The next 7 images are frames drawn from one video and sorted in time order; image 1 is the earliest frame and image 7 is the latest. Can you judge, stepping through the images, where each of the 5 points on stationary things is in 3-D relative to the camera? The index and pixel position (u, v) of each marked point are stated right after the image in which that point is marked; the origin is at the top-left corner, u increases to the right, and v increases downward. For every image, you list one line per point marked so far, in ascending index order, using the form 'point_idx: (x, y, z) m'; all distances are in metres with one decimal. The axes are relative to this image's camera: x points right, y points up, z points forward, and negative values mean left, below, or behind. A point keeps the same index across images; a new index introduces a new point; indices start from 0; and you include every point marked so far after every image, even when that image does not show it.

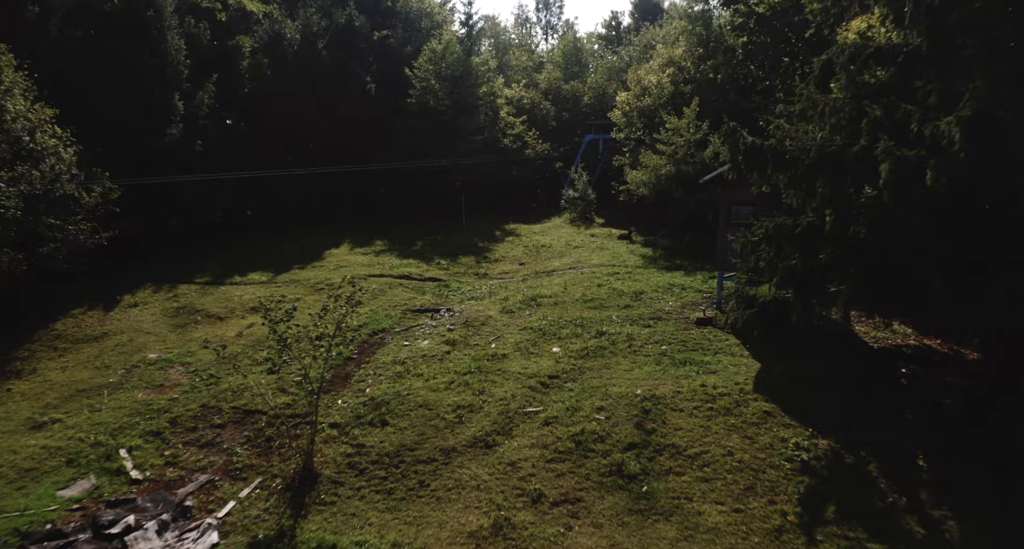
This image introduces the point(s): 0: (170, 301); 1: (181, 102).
0: (-6.8, -0.5, +13.0) m
1: (-8.7, +4.5, +17.1) m
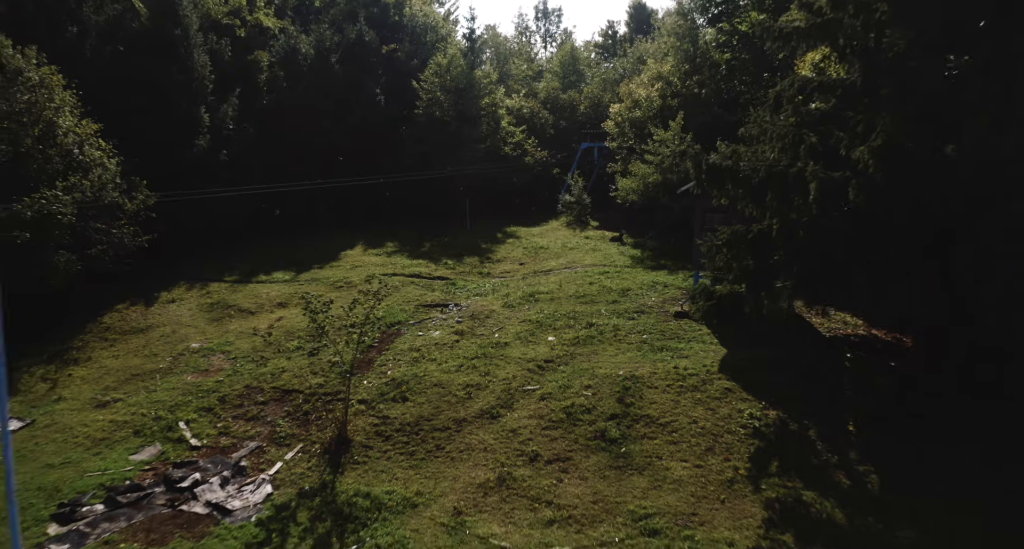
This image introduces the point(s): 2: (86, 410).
0: (-6.8, -0.5, +14.4) m
1: (-8.7, +4.6, +18.5) m
2: (-6.7, -2.1, +10.3) m
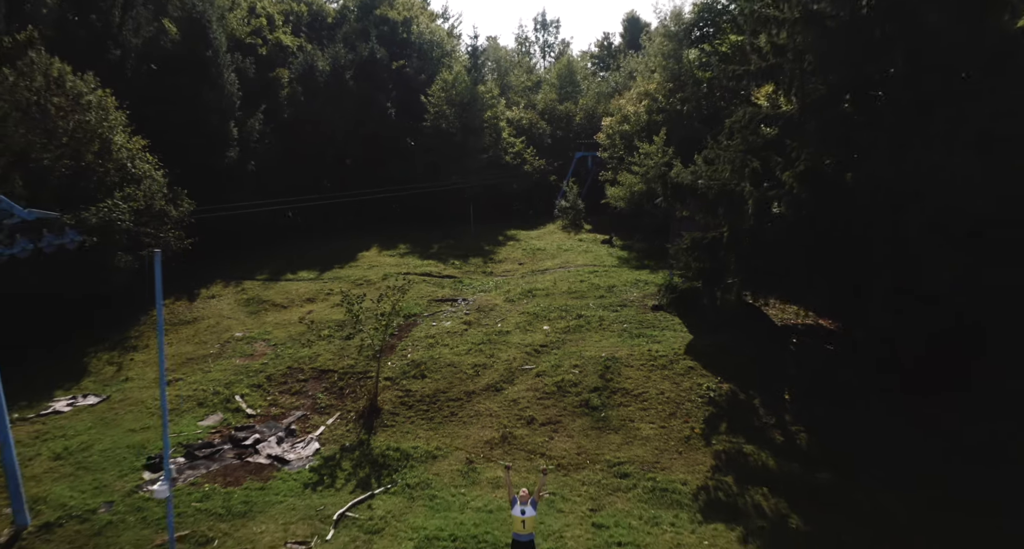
0: (-6.8, -0.5, +16.3) m
1: (-8.7, +4.6, +20.4) m
2: (-6.7, -2.0, +12.1) m
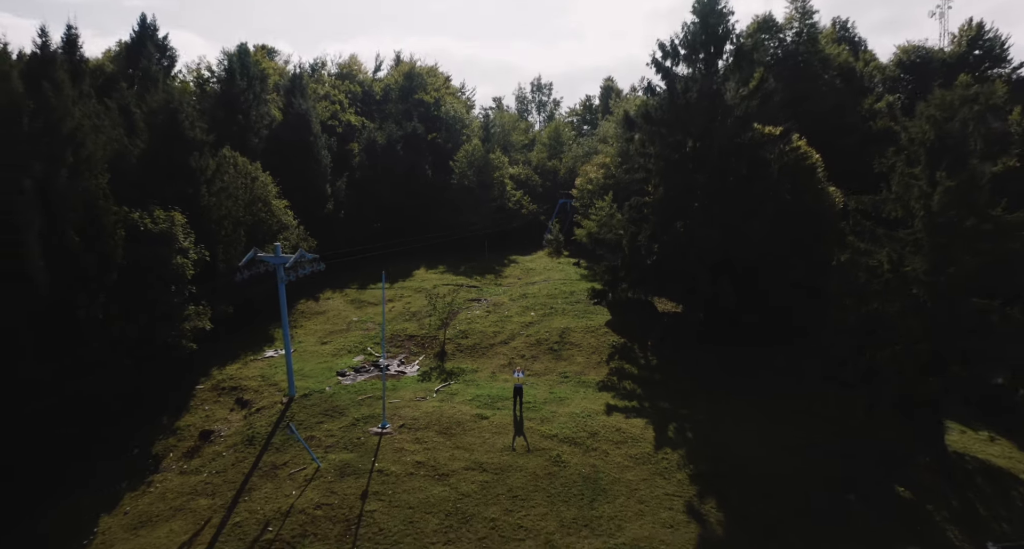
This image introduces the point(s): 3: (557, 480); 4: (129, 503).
0: (-6.7, -0.9, +26.3) m
1: (-8.6, +4.1, +30.5) m
2: (-6.6, -2.3, +22.1) m
3: (+1.0, -4.5, +14.2) m
4: (-9.0, -5.3, +15.3) m
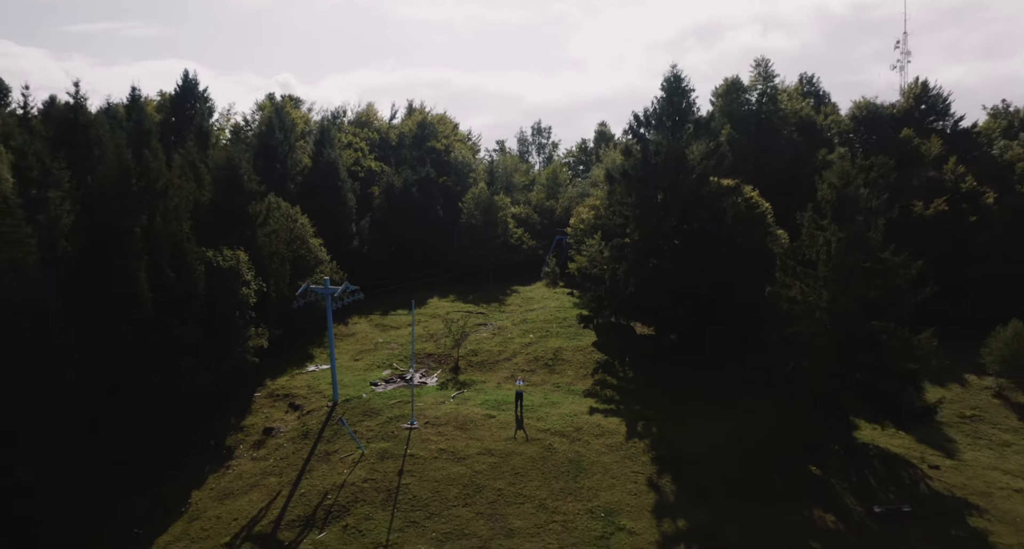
0: (-6.7, -2.2, +30.6) m
1: (-8.5, +2.6, +35.0) m
2: (-6.5, -3.5, +26.4) m
3: (+1.1, -5.3, +18.3) m
4: (-8.9, -6.2, +19.4) m
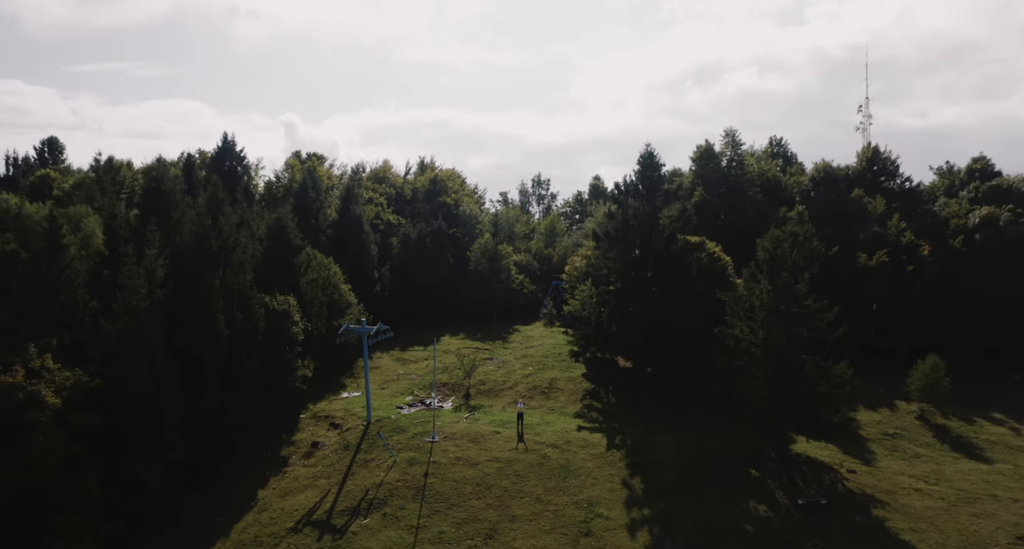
0: (-6.5, -4.5, +35.5) m
1: (-8.4, 0.0, +40.2) m
2: (-6.4, -5.5, +31.2) m
3: (+1.2, -6.8, +23.1) m
4: (-8.8, -7.8, +24.1) m
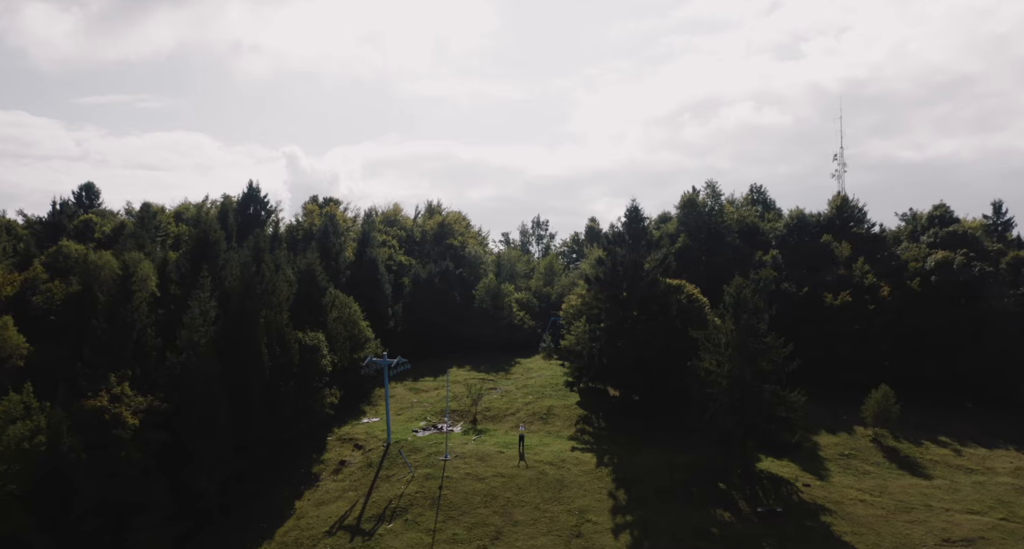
0: (-6.4, -6.8, +39.4) m
1: (-8.3, -2.5, +44.3) m
2: (-6.3, -7.6, +35.0) m
3: (+1.3, -8.5, +26.9) m
4: (-8.7, -9.5, +27.8) m
